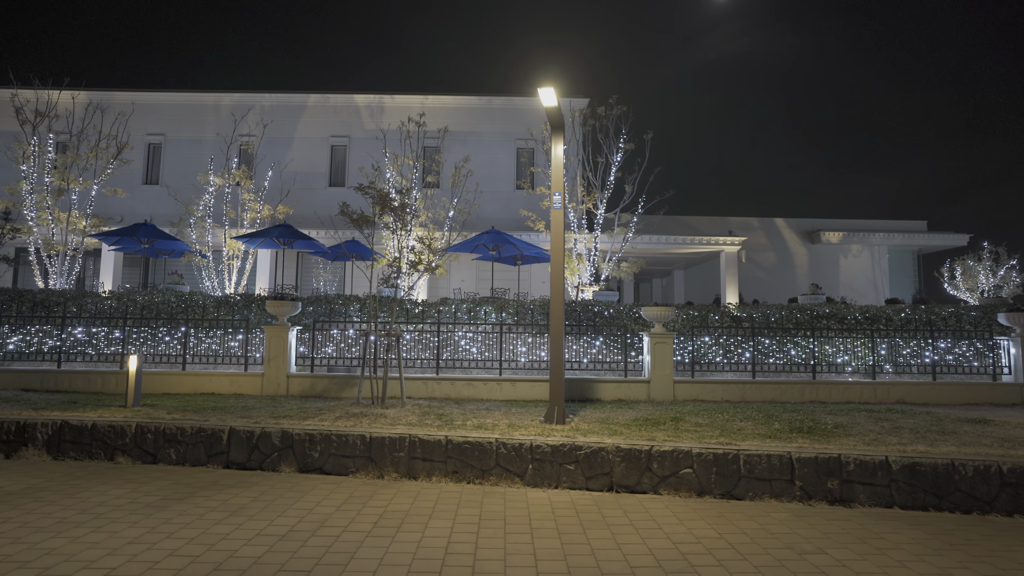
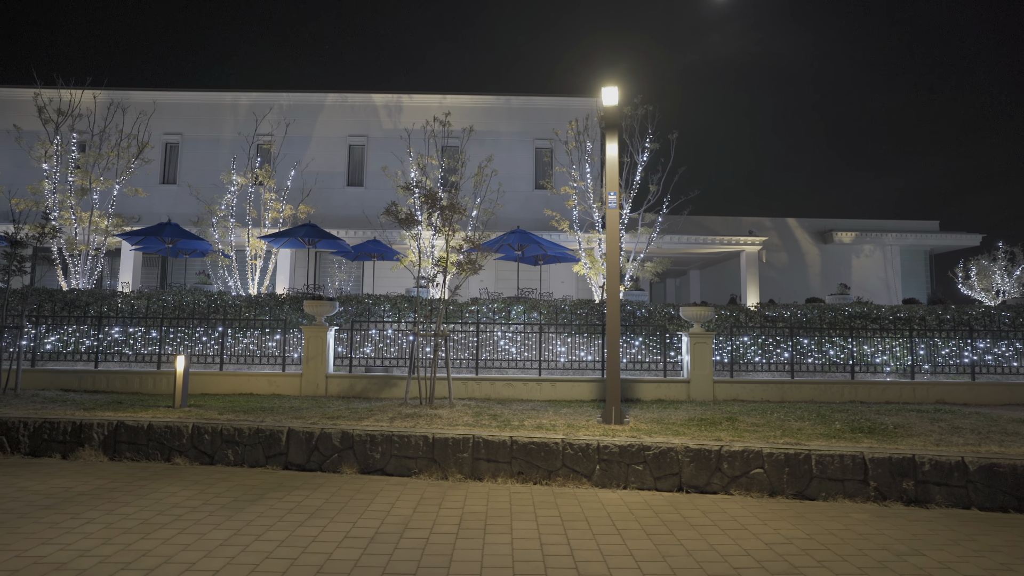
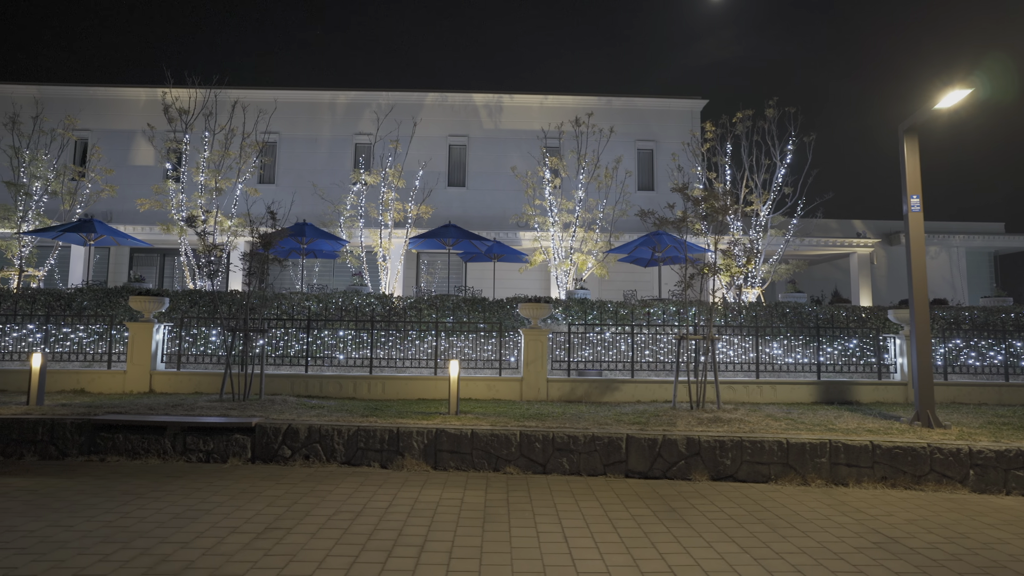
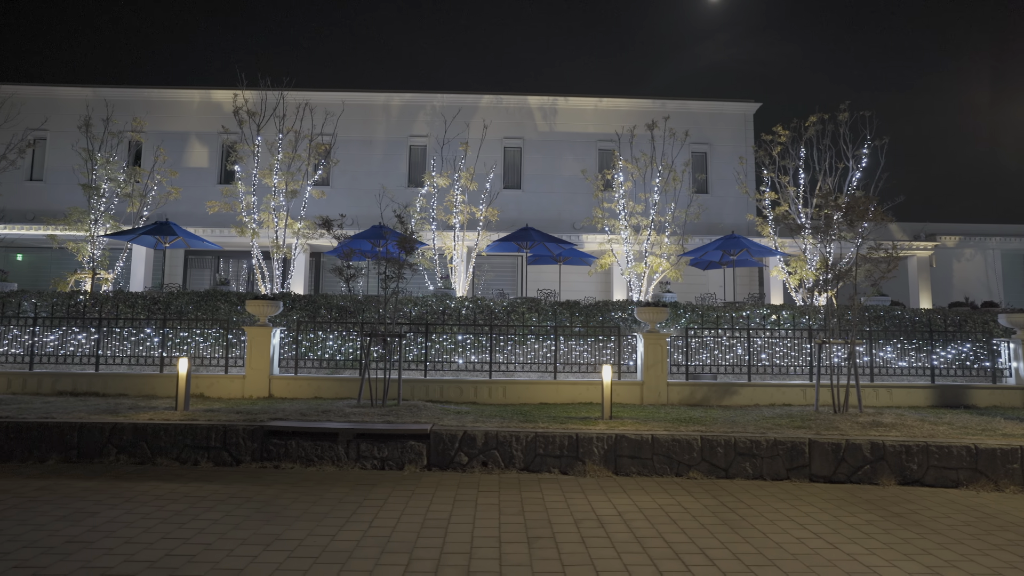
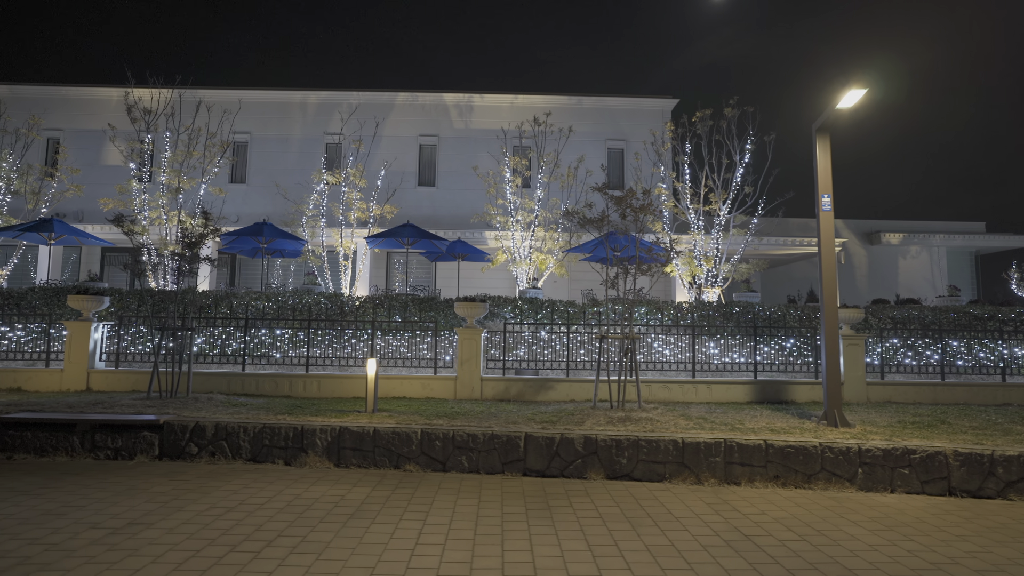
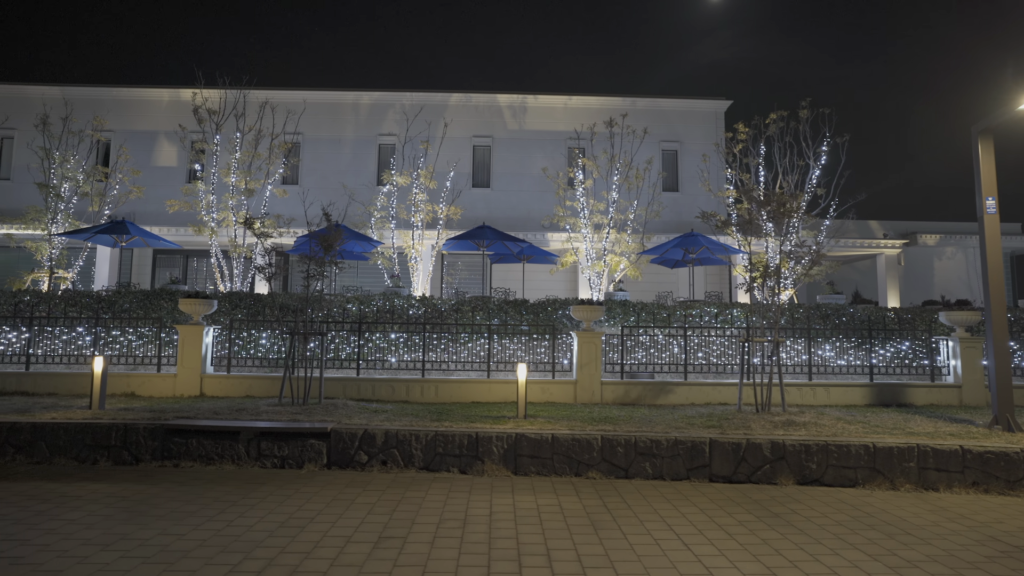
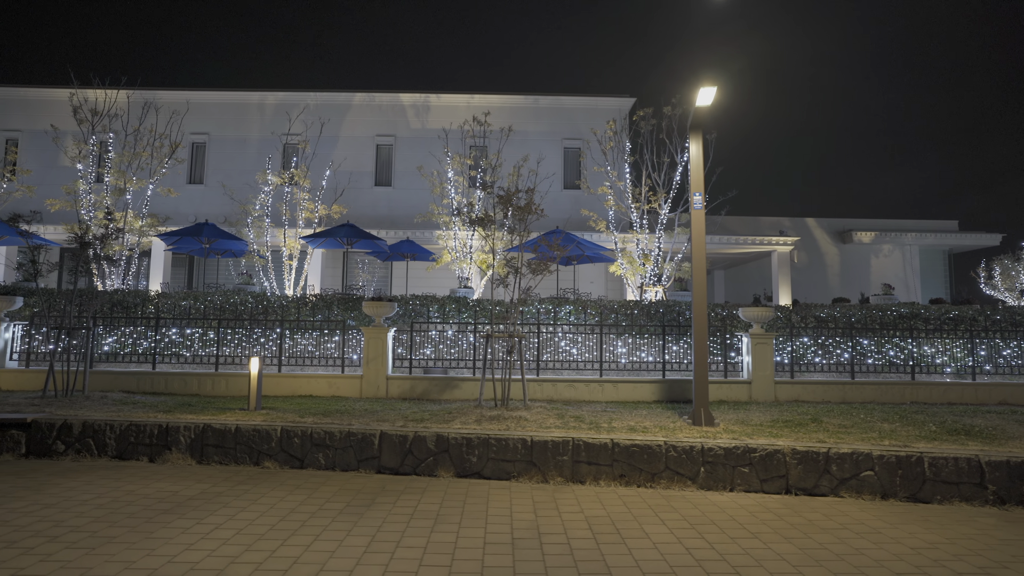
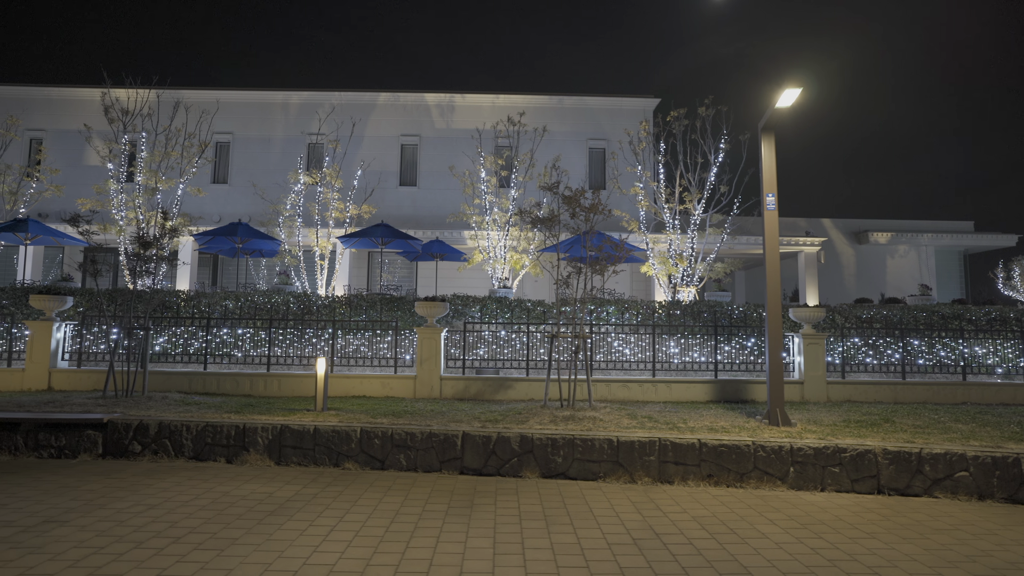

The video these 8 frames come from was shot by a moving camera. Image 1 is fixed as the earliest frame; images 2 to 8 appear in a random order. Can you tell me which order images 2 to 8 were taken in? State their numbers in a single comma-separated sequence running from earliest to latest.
2, 7, 8, 5, 3, 6, 4
